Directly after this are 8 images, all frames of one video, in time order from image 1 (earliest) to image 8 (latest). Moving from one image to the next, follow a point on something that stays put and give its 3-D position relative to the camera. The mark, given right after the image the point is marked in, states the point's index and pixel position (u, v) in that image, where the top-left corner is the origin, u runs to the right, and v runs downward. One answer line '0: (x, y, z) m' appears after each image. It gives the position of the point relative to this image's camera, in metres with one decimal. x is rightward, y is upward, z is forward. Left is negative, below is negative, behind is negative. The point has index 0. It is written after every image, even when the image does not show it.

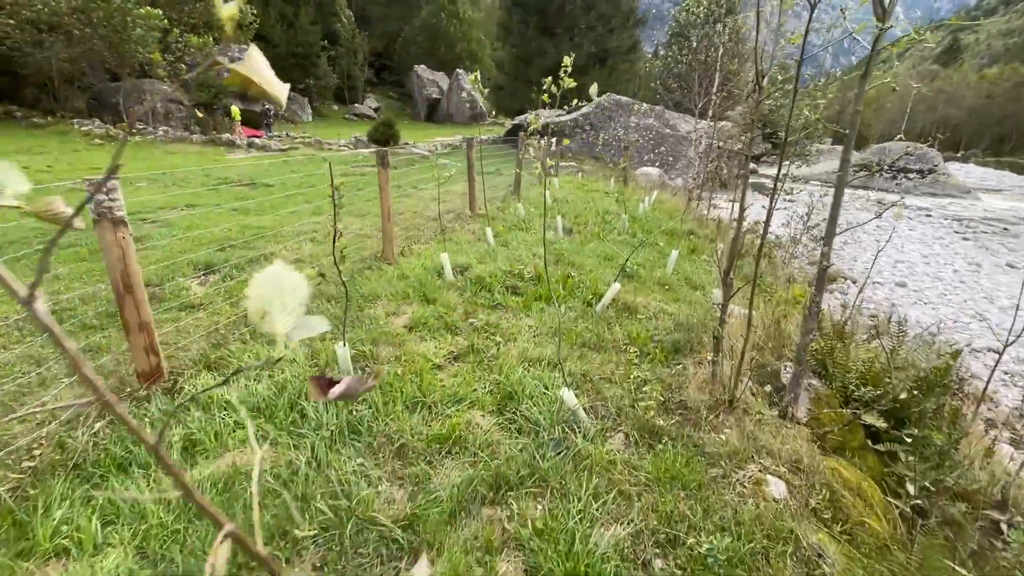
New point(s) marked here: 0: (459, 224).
0: (-0.7, +0.8, +5.9) m
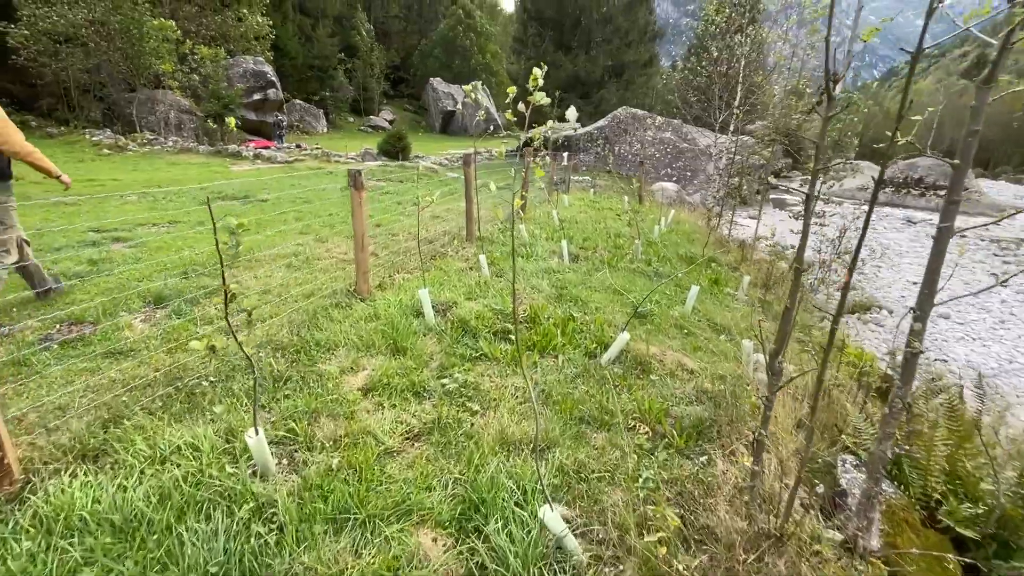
0: (-0.7, +0.4, +5.4) m
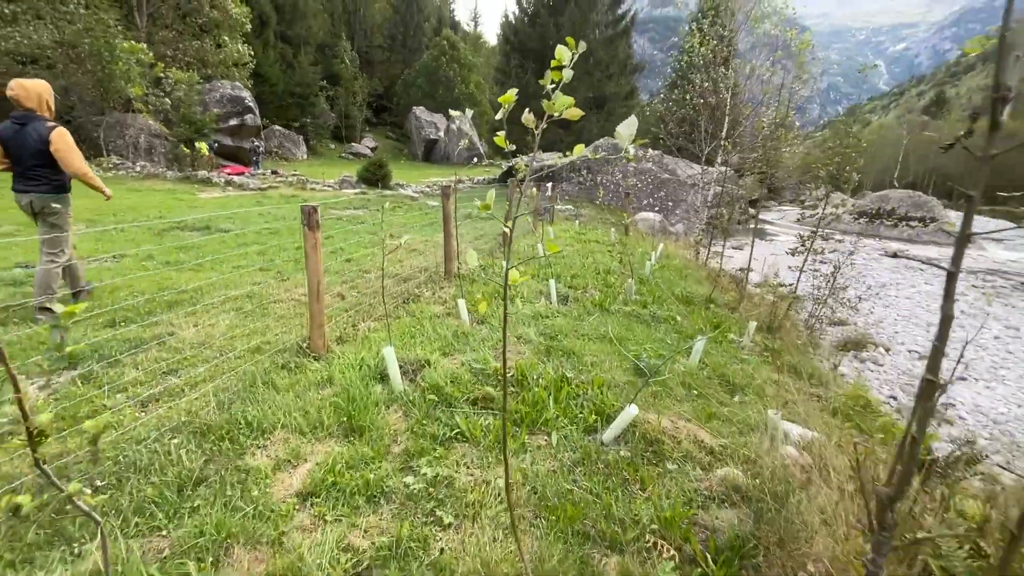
0: (-0.8, 0.0, +4.8) m
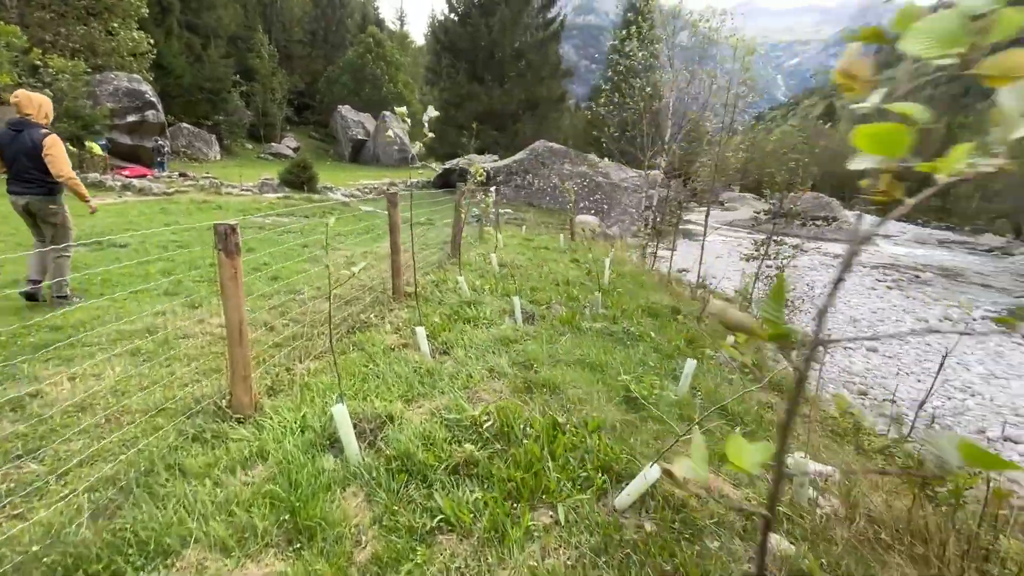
0: (-1.2, -0.2, +4.2) m
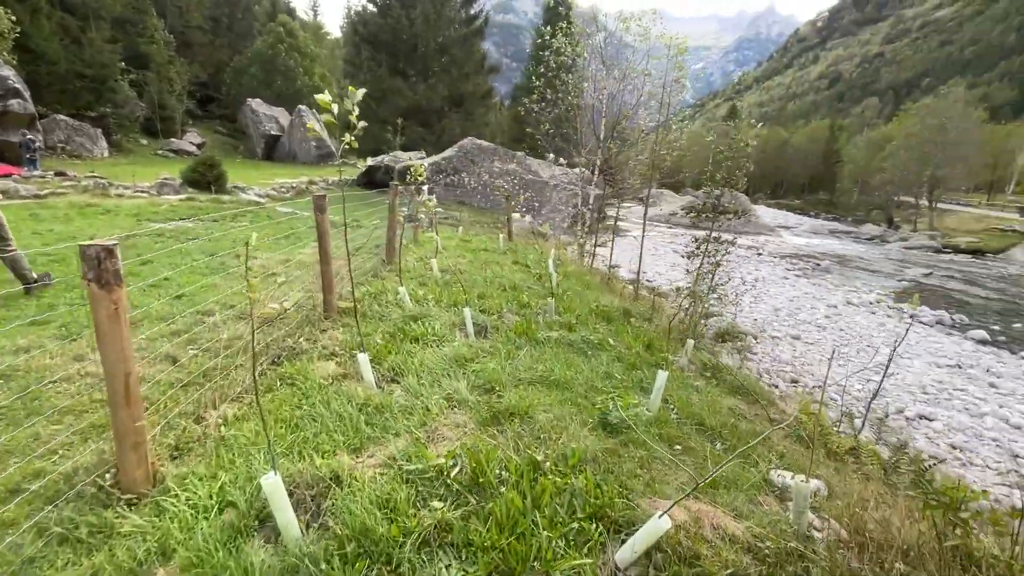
0: (-1.5, -0.4, +3.6) m
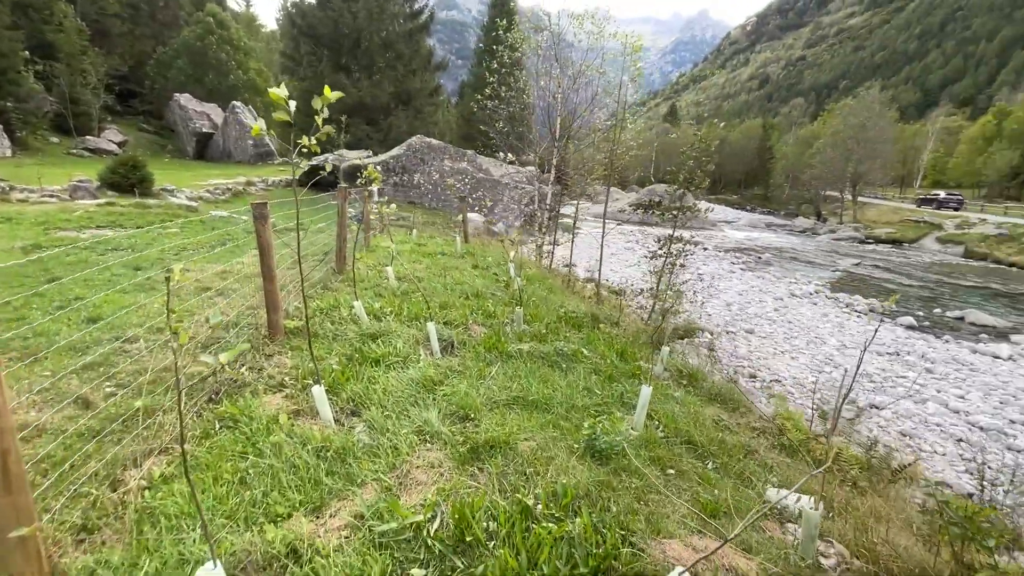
0: (-1.7, -0.5, +3.1) m
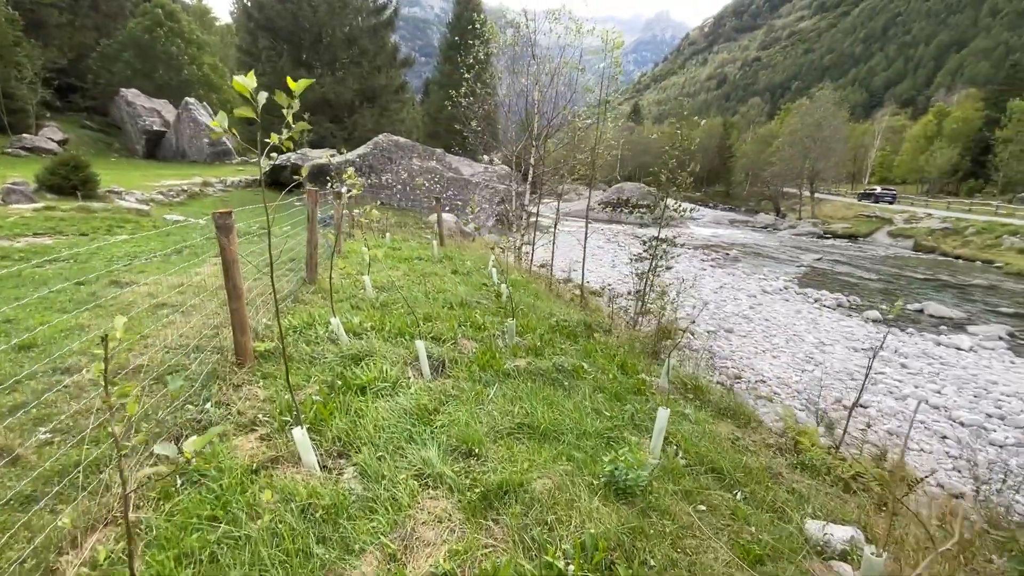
0: (-1.7, -0.7, +2.7) m
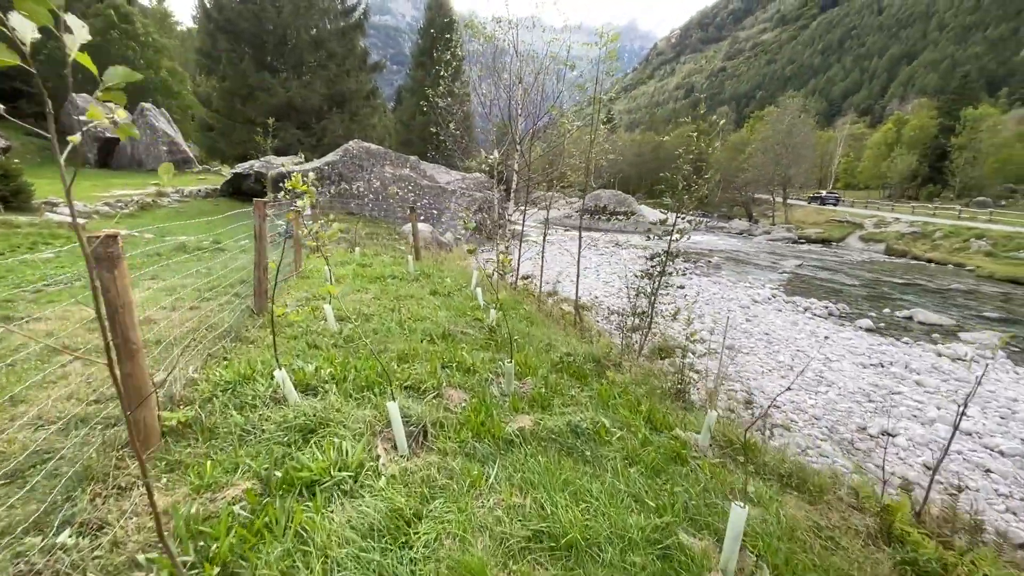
0: (-1.6, -0.9, +1.8) m
